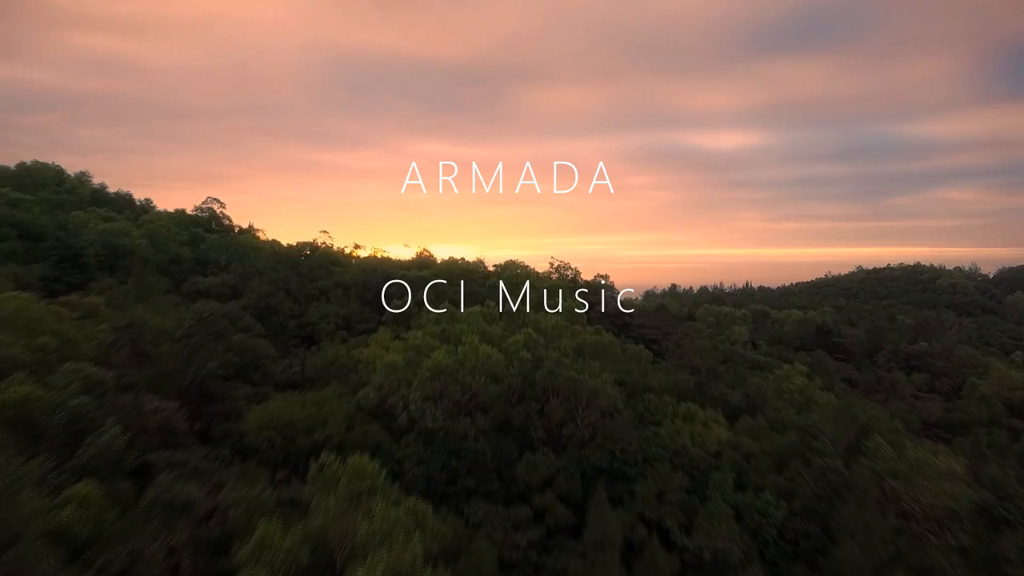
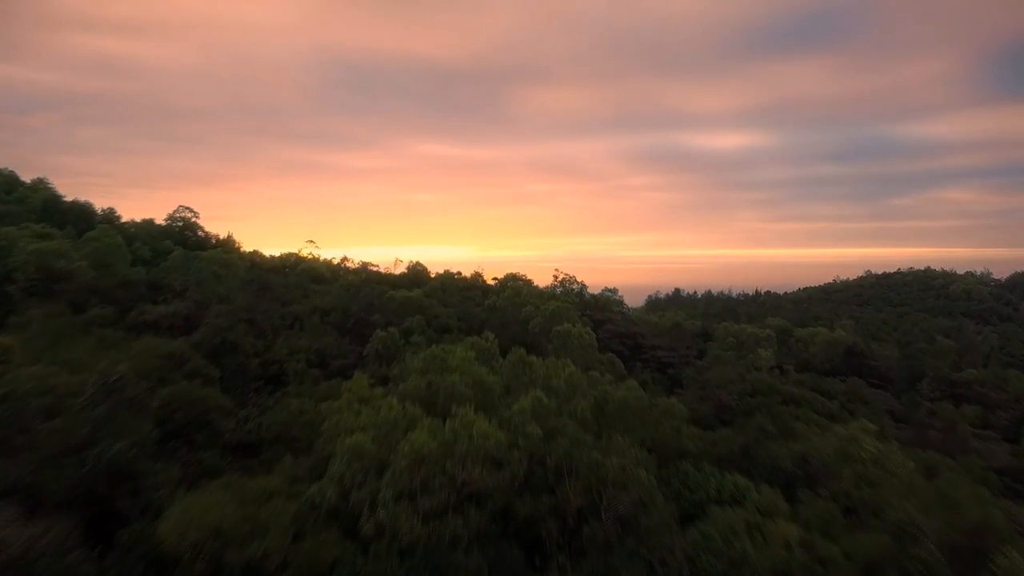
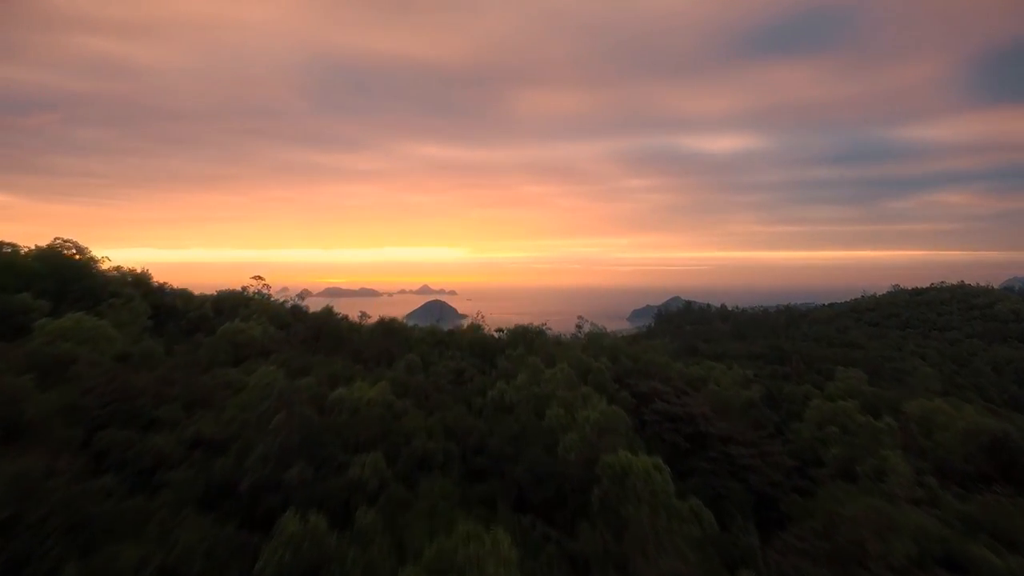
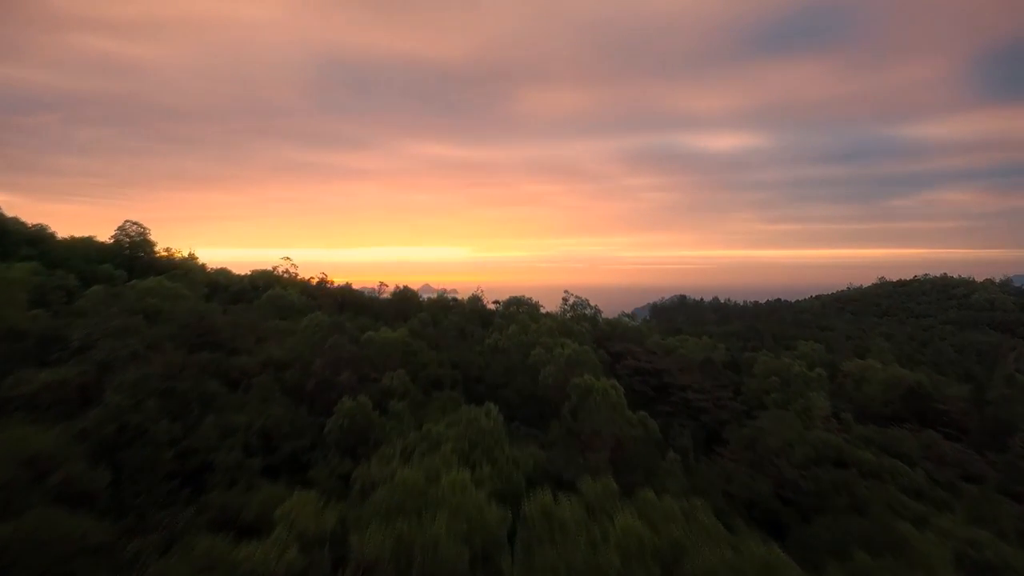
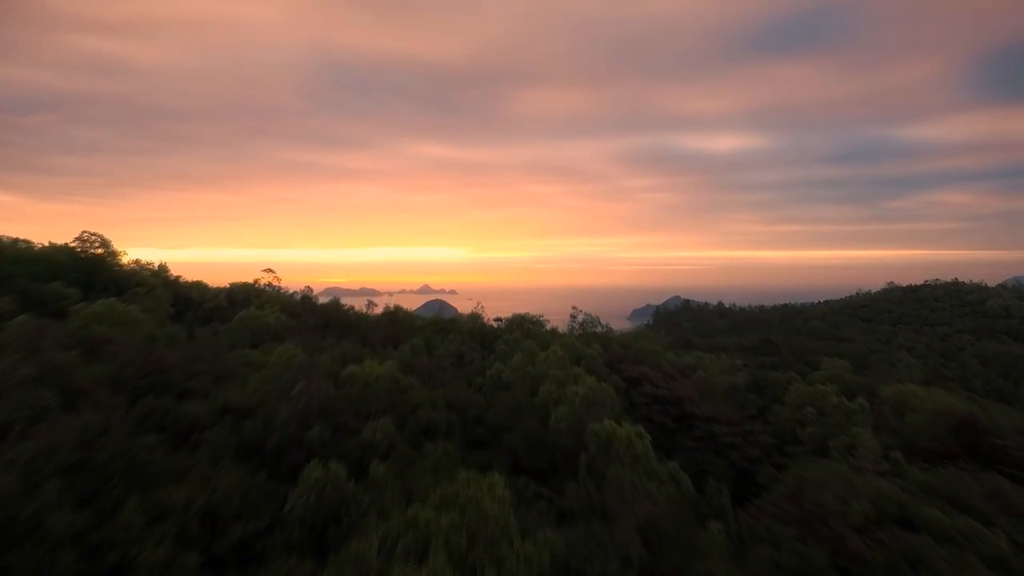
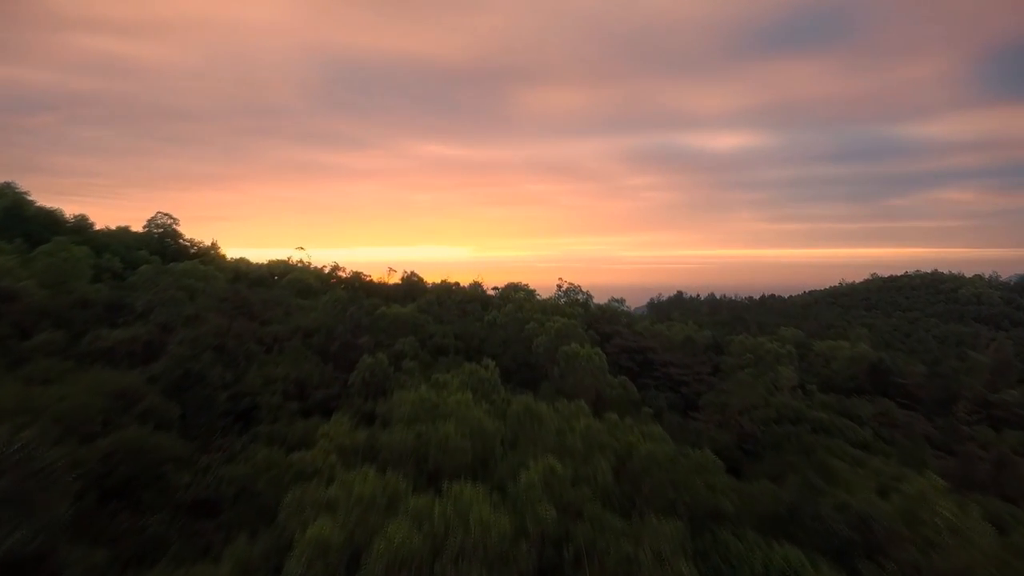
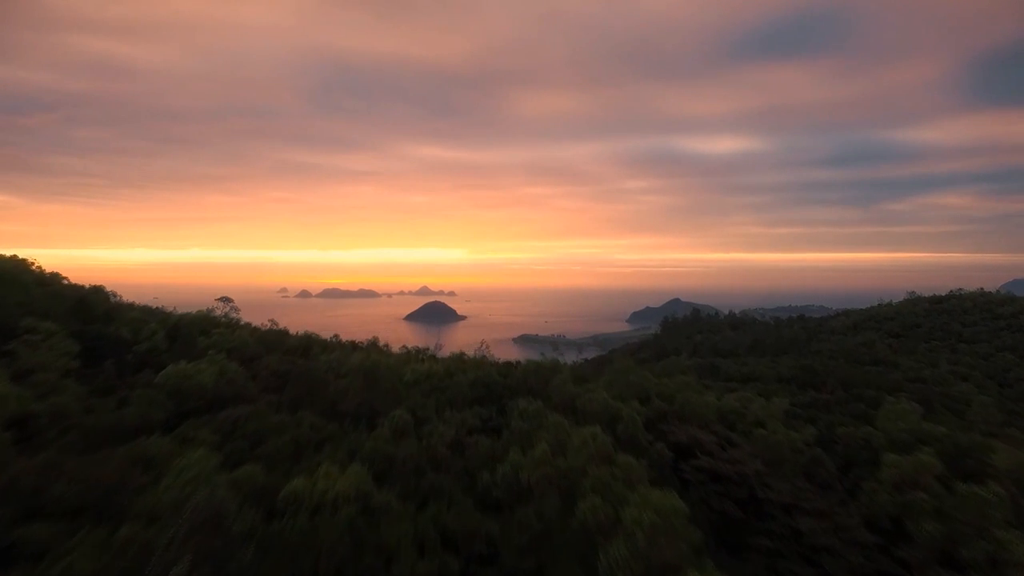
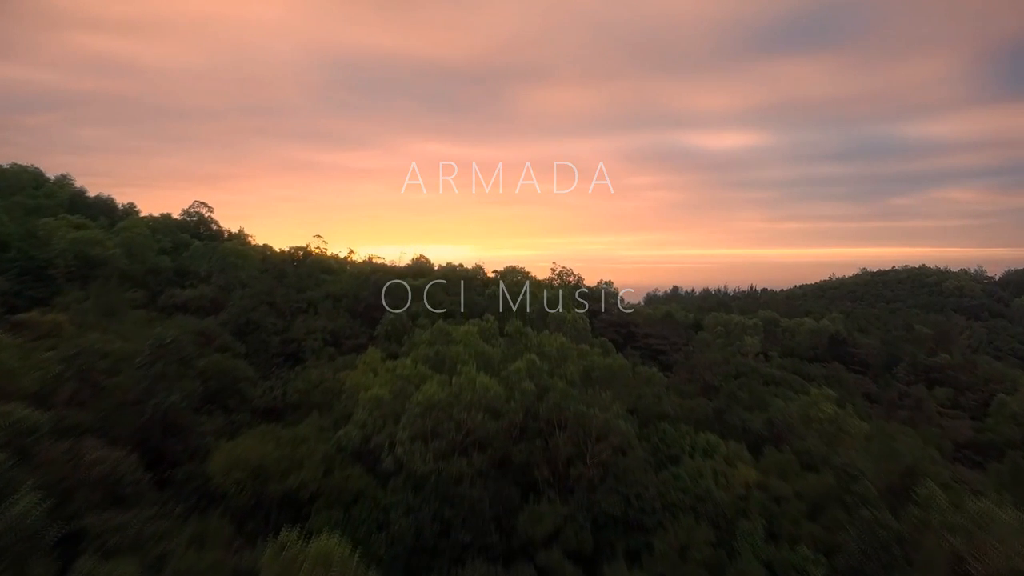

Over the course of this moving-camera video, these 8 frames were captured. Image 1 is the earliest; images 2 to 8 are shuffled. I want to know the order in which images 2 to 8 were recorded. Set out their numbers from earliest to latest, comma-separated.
8, 2, 6, 4, 5, 3, 7
